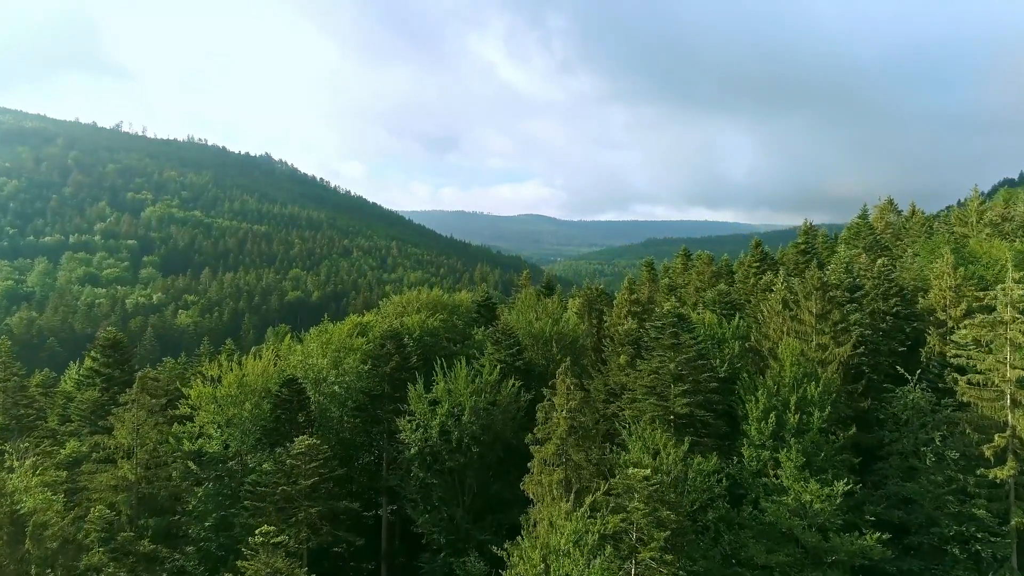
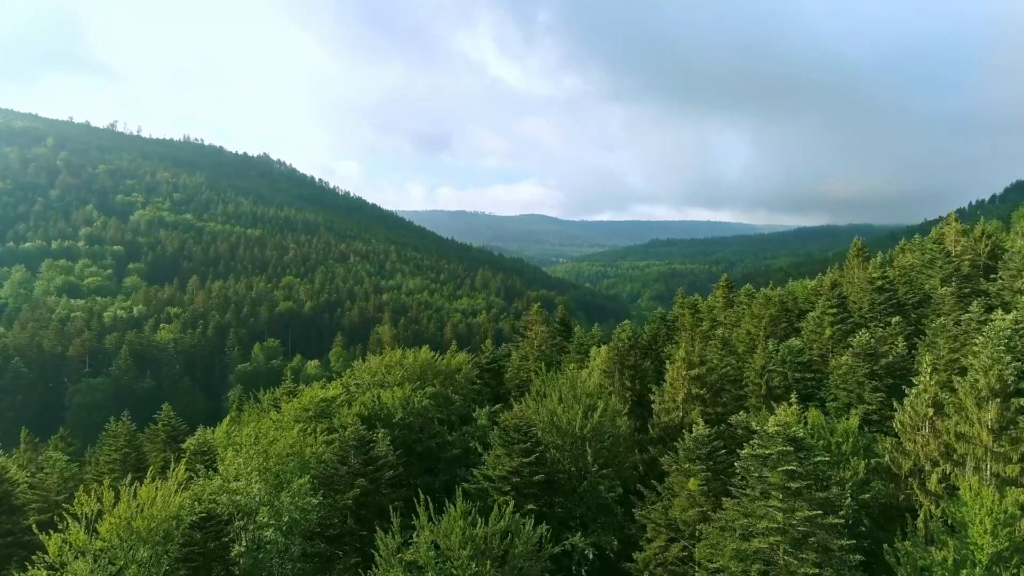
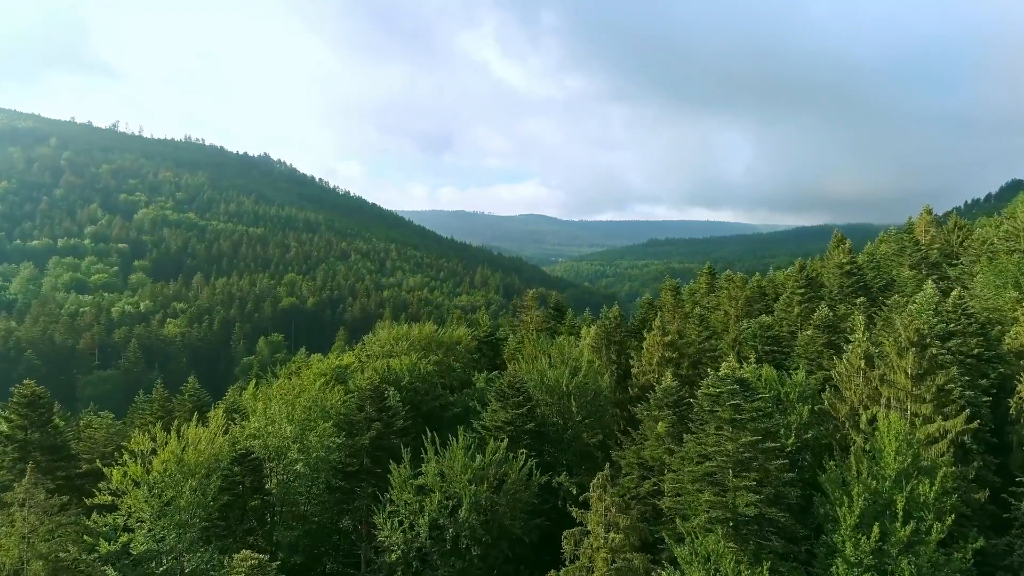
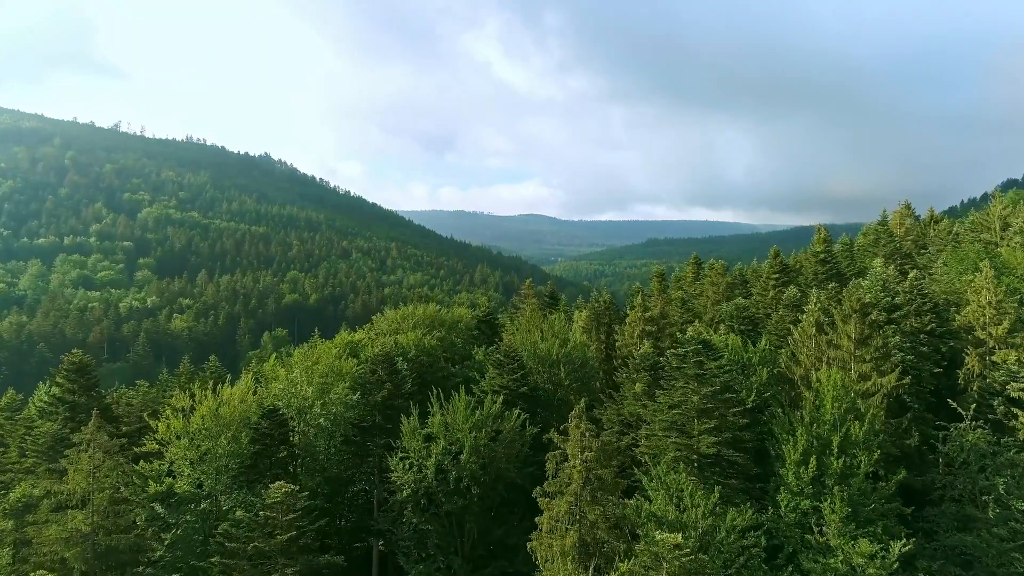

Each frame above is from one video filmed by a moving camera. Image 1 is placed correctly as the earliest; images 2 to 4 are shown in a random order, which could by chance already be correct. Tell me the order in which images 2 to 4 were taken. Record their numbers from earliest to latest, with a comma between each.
4, 3, 2
